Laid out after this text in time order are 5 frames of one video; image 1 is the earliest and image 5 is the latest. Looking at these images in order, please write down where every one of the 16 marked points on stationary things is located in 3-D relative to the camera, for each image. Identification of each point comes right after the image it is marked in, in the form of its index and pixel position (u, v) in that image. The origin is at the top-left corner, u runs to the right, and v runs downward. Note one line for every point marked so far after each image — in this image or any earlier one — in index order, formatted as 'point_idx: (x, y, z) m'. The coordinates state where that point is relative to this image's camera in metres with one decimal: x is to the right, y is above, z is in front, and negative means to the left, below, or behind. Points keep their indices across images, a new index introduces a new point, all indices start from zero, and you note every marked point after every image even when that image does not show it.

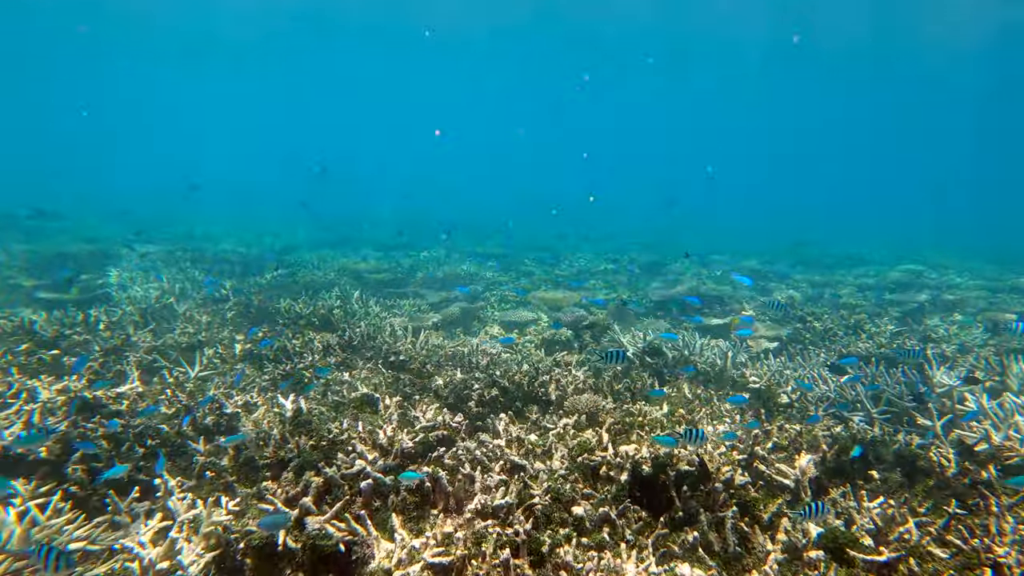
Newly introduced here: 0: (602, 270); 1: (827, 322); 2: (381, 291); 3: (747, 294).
0: (+1.9, +0.4, +13.0) m
1: (+4.1, -0.5, +8.1) m
2: (-2.3, -0.1, +10.9) m
3: (+4.0, -0.1, +10.5) m
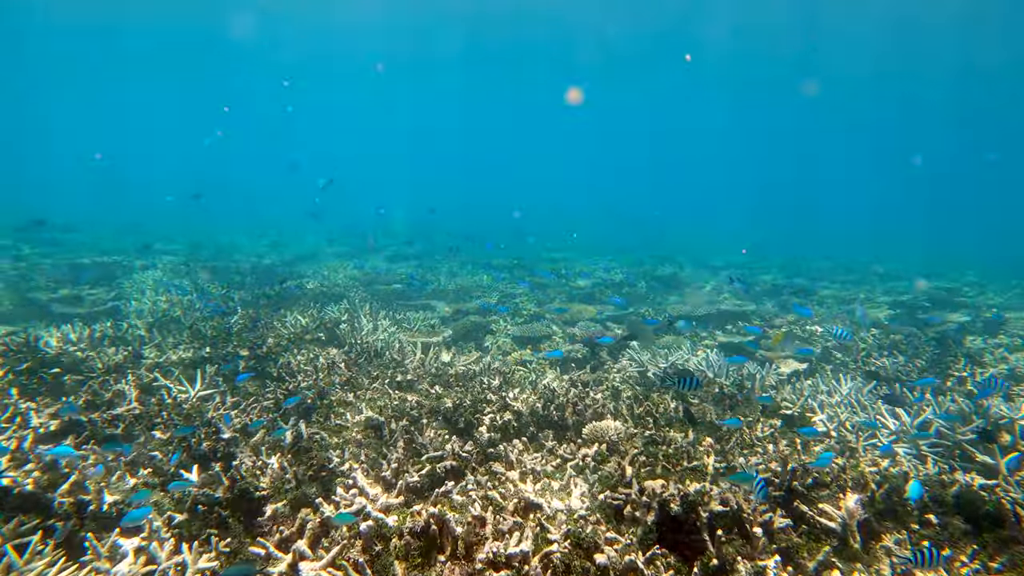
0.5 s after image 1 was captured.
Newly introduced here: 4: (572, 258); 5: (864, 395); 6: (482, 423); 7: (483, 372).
0: (+2.2, +0.1, +12.7) m
1: (+4.3, -0.7, +7.7) m
2: (-2.1, -0.3, +10.6) m
3: (+4.3, -0.4, +10.1) m
4: (+1.8, +0.9, +18.6) m
5: (+3.2, -1.0, +5.5) m
6: (-0.2, -1.0, +4.6) m
7: (-0.3, -0.8, +5.8) m
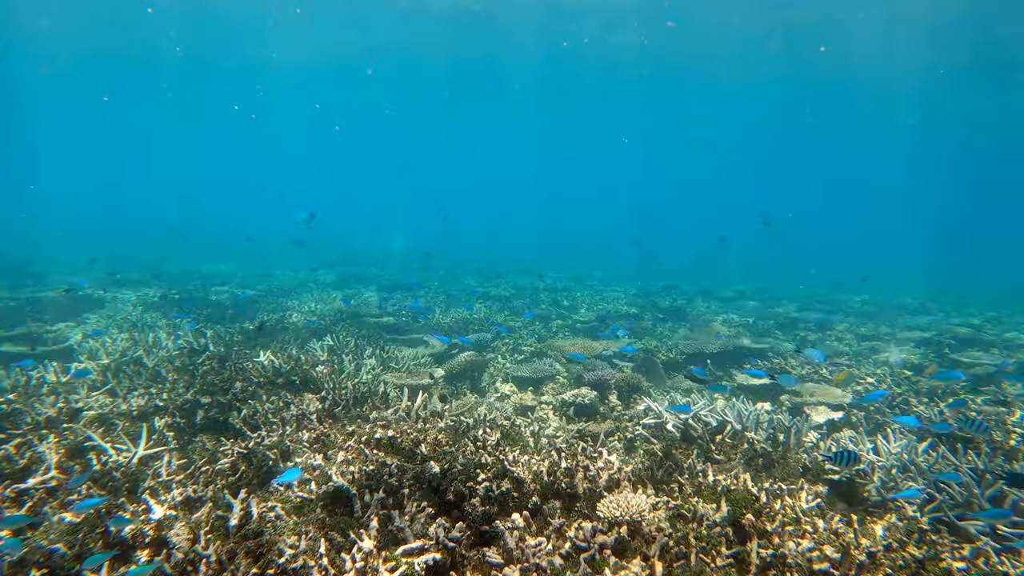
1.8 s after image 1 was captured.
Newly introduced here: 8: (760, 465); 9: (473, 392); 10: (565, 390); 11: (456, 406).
0: (+2.2, -0.5, +12.0) m
1: (+4.3, -1.1, +7.0) m
2: (-2.1, -0.8, +9.9) m
3: (+4.2, -0.9, +9.3) m
4: (+1.7, 0.0, +17.9) m
5: (+3.2, -1.3, +4.8) m
6: (-0.2, -1.3, +3.8) m
7: (-0.3, -1.1, +5.0) m
8: (+1.8, -1.3, +4.5) m
9: (-0.5, -1.2, +7.2) m
10: (+0.6, -1.1, +6.8) m
11: (-0.6, -1.2, +6.0) m
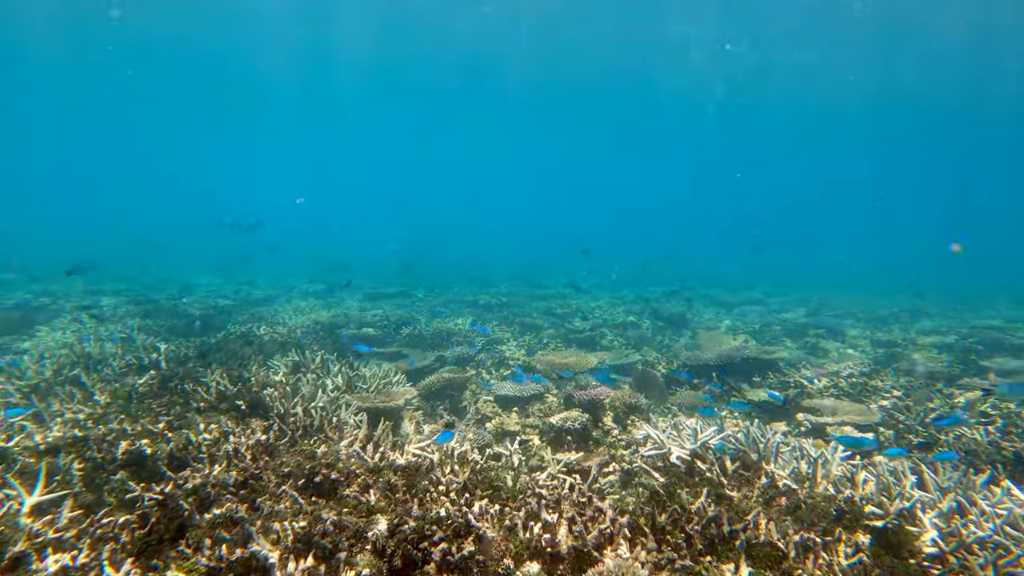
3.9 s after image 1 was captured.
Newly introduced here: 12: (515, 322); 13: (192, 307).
0: (+2.0, -0.6, +11.2) m
1: (+4.1, -1.1, +6.2) m
2: (-2.3, -1.0, +9.1) m
3: (+4.1, -0.9, +8.5) m
4: (+1.5, -0.2, +17.2) m
5: (+3.0, -1.3, +4.0) m
6: (-0.4, -1.3, +3.0) m
7: (-0.5, -1.2, +4.2) m
8: (+1.7, -1.3, +3.7) m
9: (-0.6, -1.3, +6.4) m
10: (+0.4, -1.2, +6.0) m
11: (-0.8, -1.2, +5.2) m
12: (+0.1, -0.6, +11.4) m
13: (-6.6, -0.4, +12.5) m
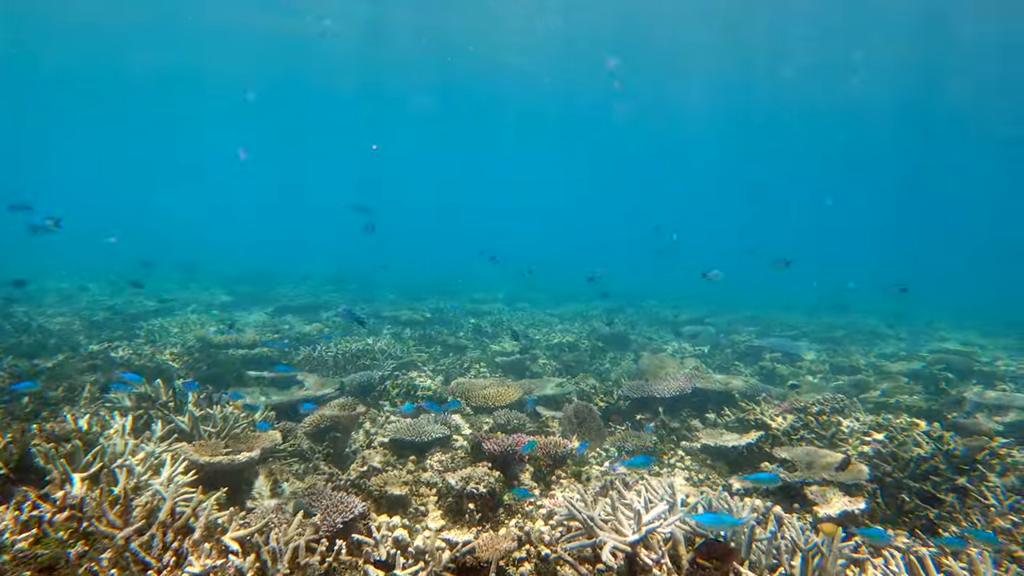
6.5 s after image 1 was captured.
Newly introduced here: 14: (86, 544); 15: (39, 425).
0: (+0.7, -0.9, +9.9) m
1: (+3.3, -1.3, +5.1) m
2: (-3.4, -1.1, +7.4) m
3: (+3.0, -1.2, +7.5) m
4: (-0.2, -0.6, +15.8) m
5: (+2.4, -1.4, +2.8) m
6: (-1.0, -1.4, +1.6) m
7: (-1.1, -1.3, +2.8) m
8: (+1.0, -1.4, +2.4) m
9: (-1.5, -1.4, +4.9) m
10: (-0.4, -1.3, +4.6) m
11: (-1.5, -1.3, +3.7) m
12: (-1.2, -0.9, +10.0) m
13: (-7.9, -0.6, +10.6) m
14: (-2.1, -1.2, +3.0) m
15: (-3.4, -1.0, +4.4) m
